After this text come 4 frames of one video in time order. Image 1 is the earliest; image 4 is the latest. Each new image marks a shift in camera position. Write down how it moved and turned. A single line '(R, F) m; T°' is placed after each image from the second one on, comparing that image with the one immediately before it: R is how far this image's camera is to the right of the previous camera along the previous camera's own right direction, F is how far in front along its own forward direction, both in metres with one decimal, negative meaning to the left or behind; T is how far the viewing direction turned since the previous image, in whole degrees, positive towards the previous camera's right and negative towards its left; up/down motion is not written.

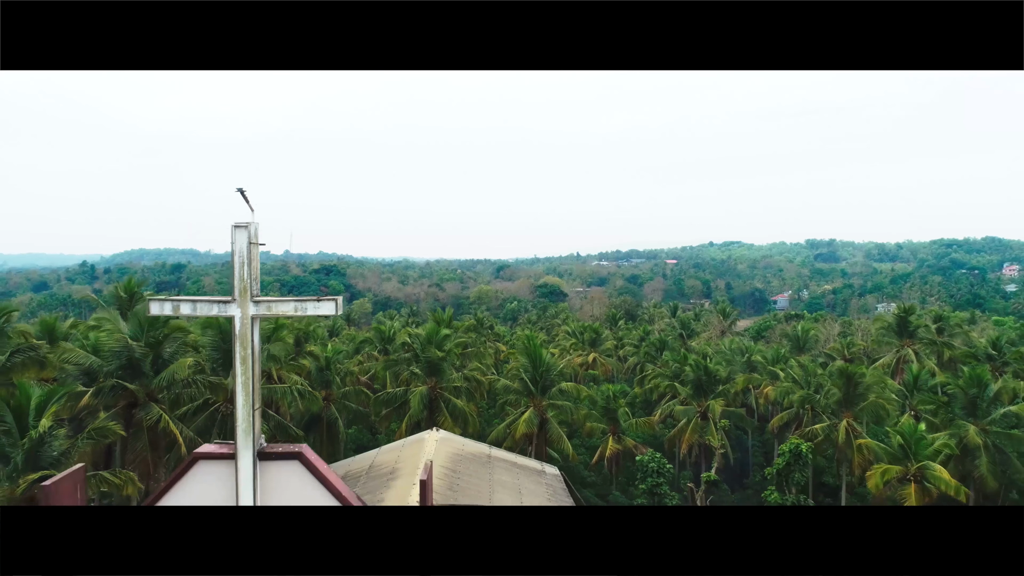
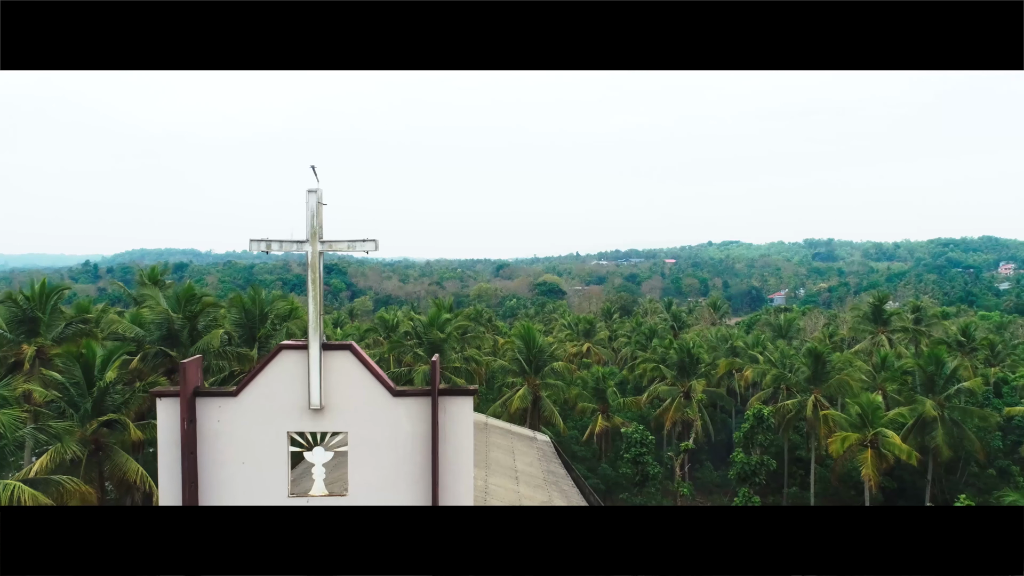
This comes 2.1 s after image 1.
(+0.2, -1.8) m; 0°
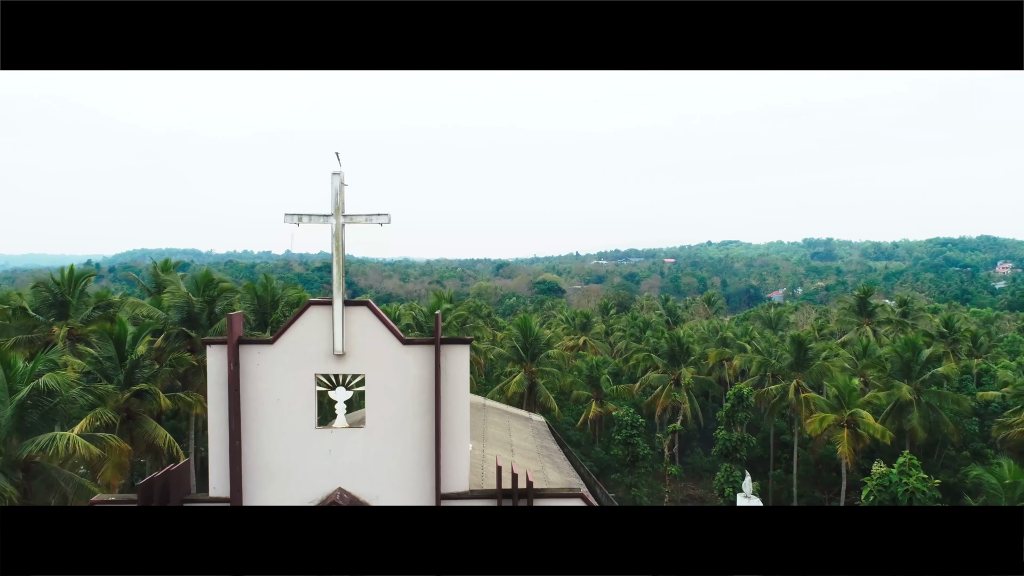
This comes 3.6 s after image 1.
(+0.1, -1.1) m; 0°
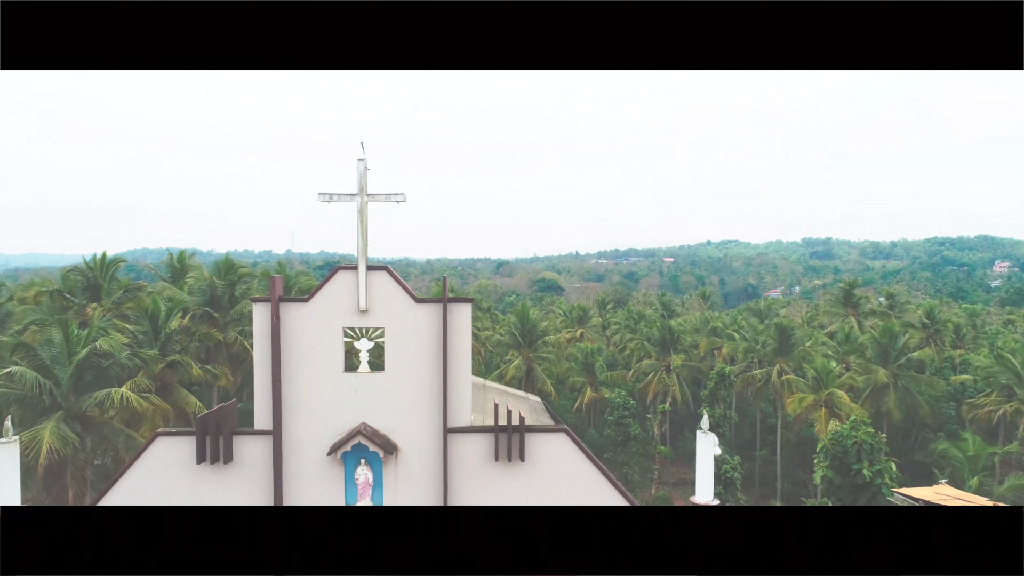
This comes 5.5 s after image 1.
(+0.1, -1.3) m; 0°
